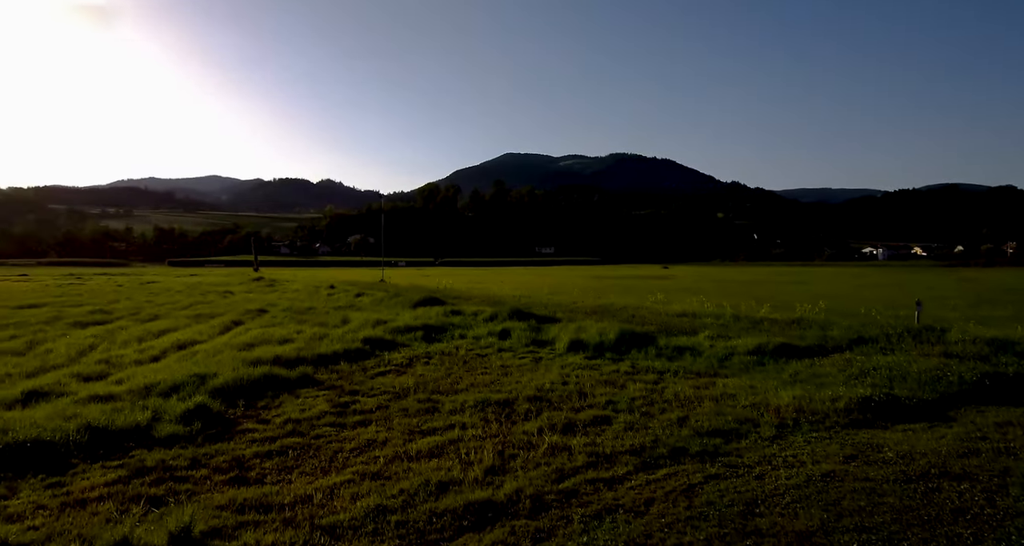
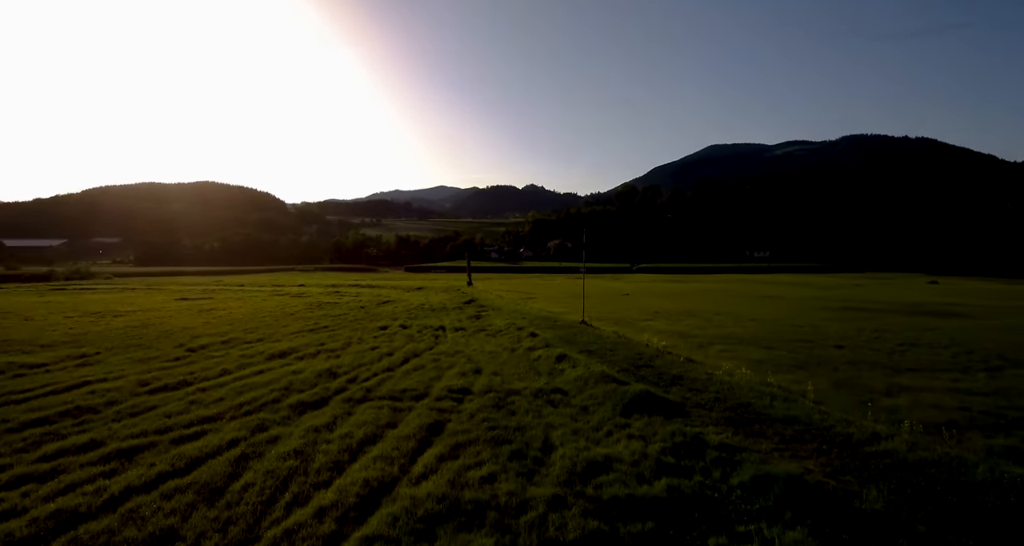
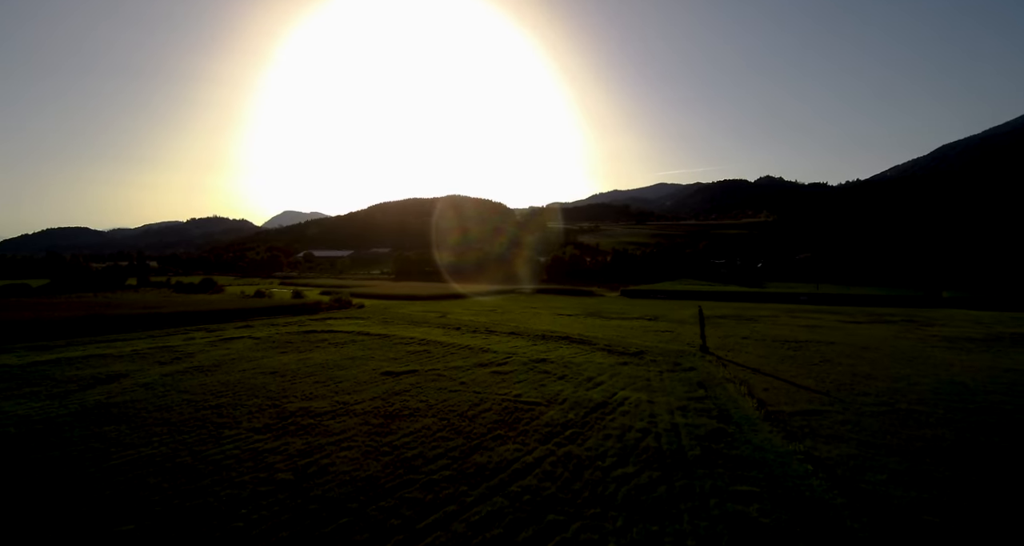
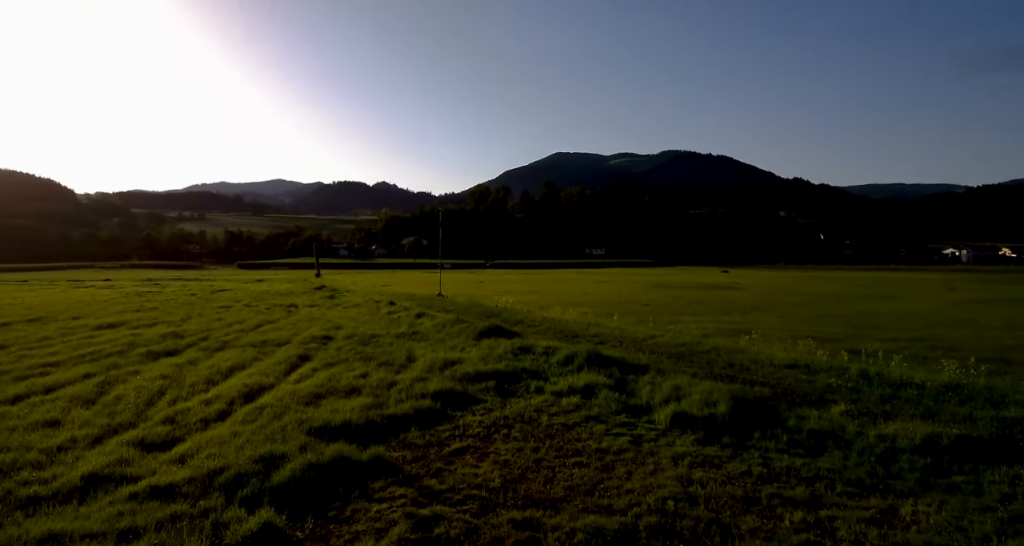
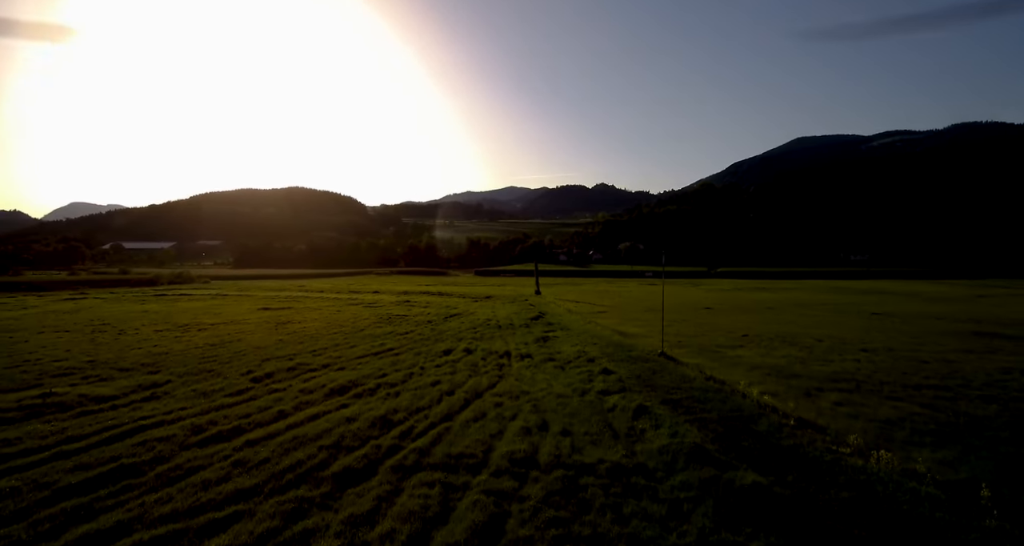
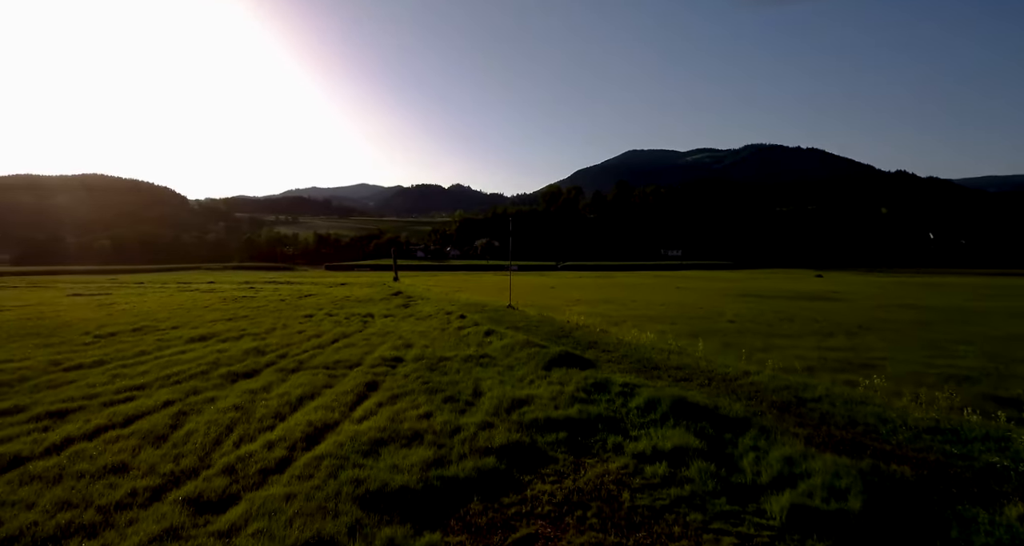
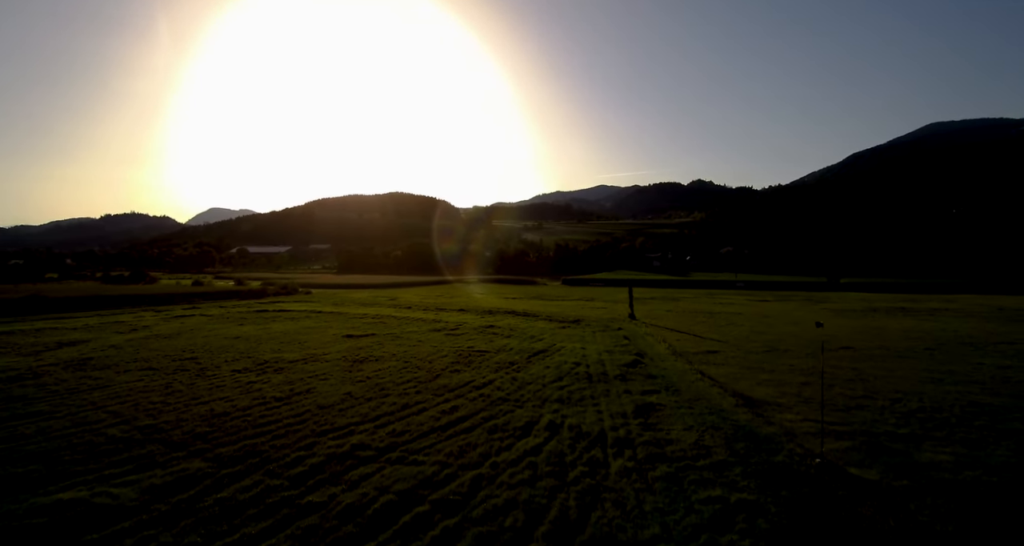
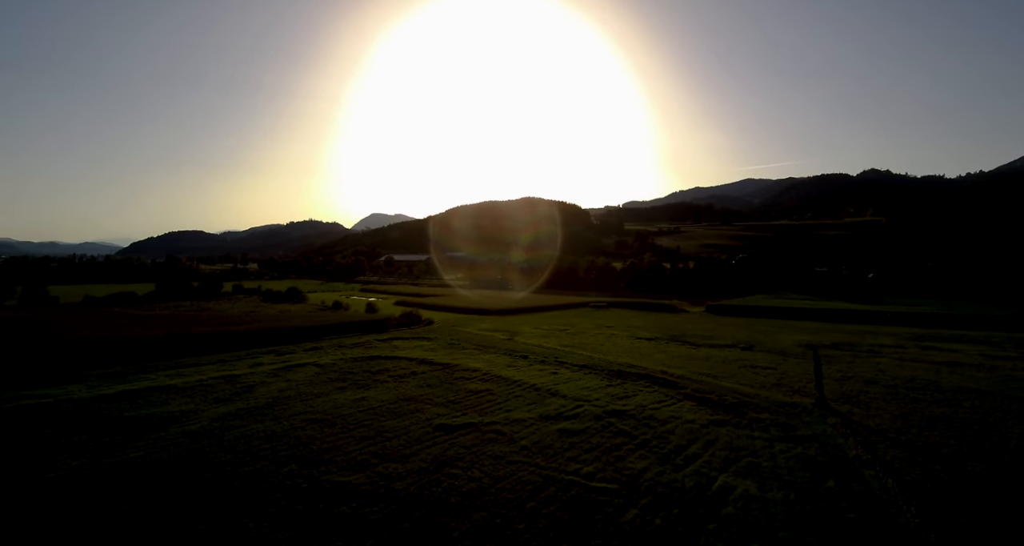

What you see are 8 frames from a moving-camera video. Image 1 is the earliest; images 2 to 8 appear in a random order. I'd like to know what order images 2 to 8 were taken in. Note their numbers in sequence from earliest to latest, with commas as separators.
4, 6, 2, 5, 7, 3, 8
